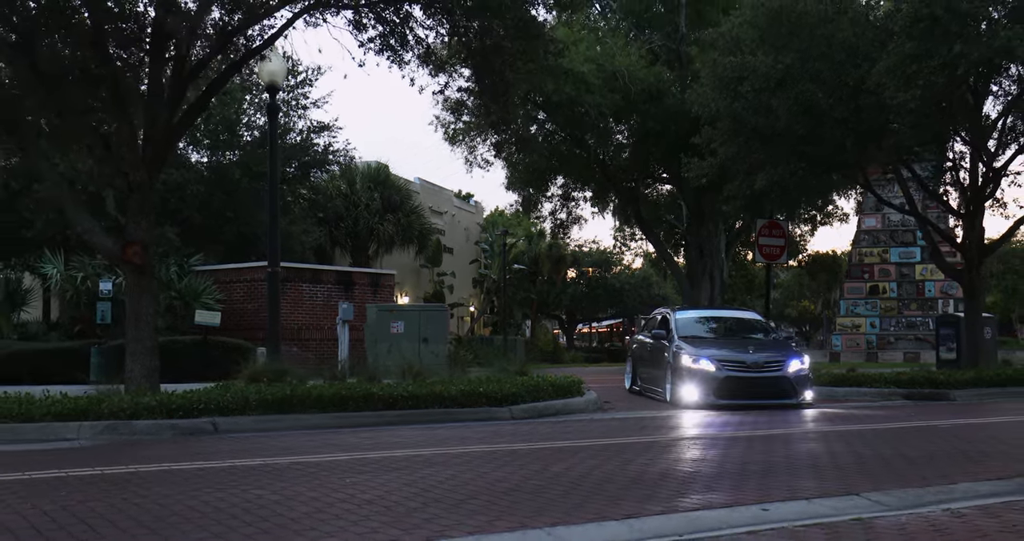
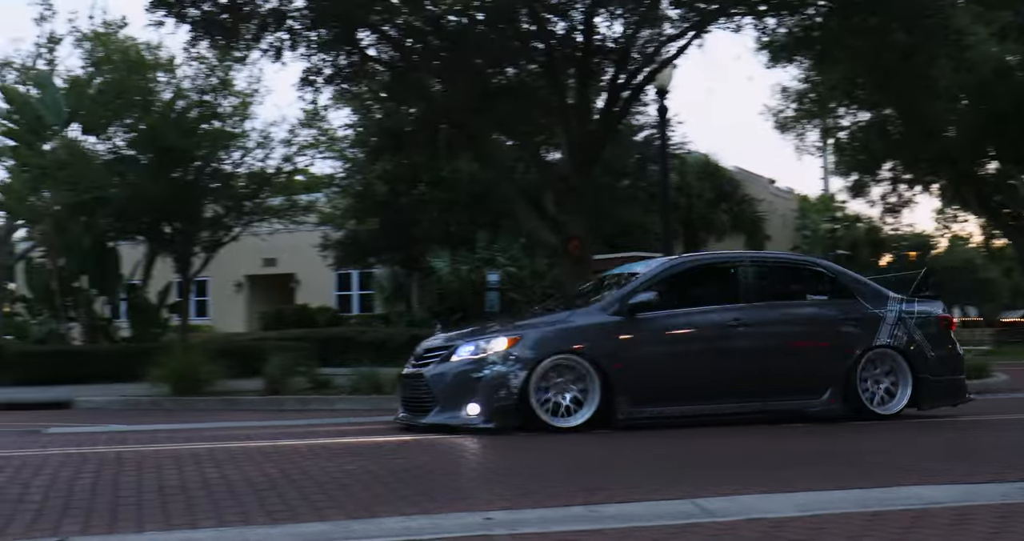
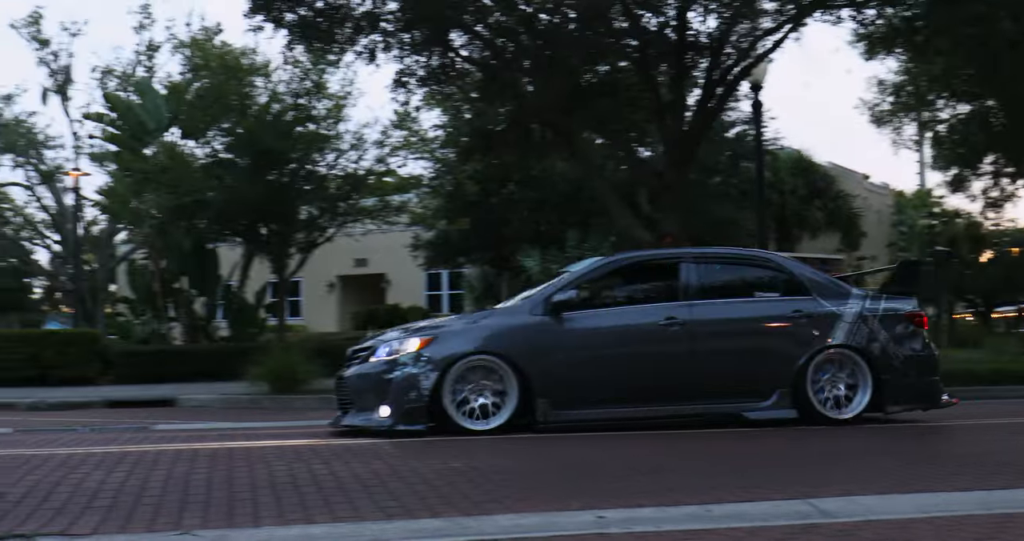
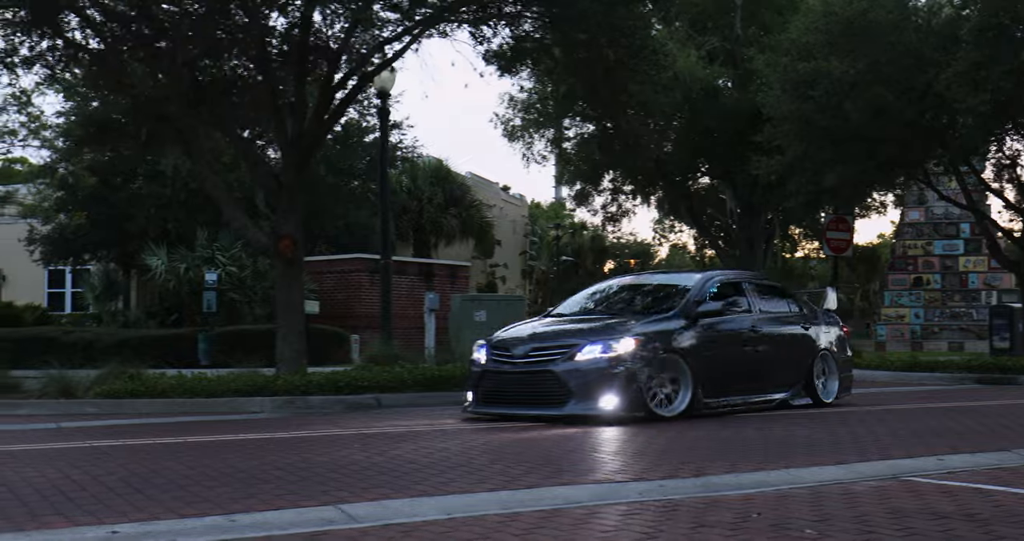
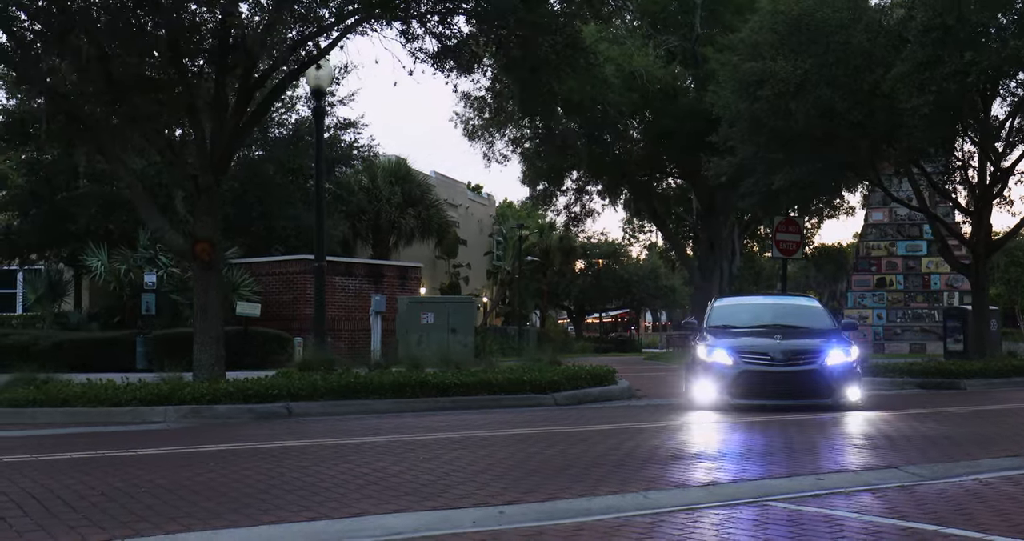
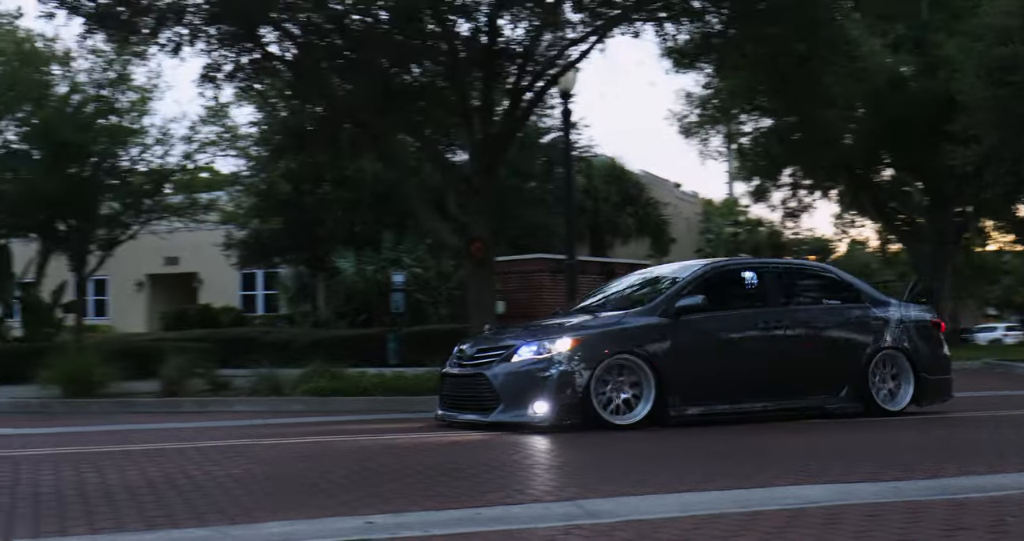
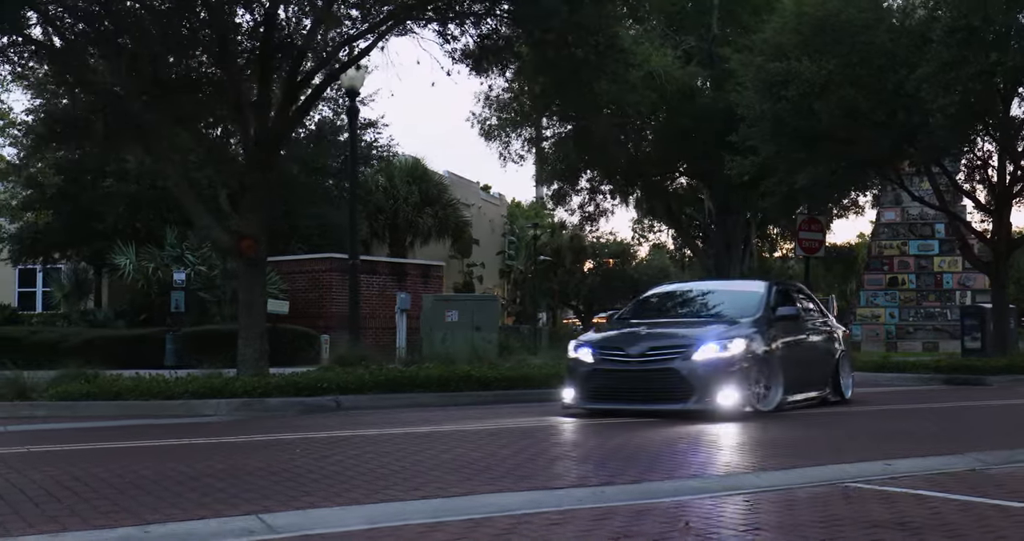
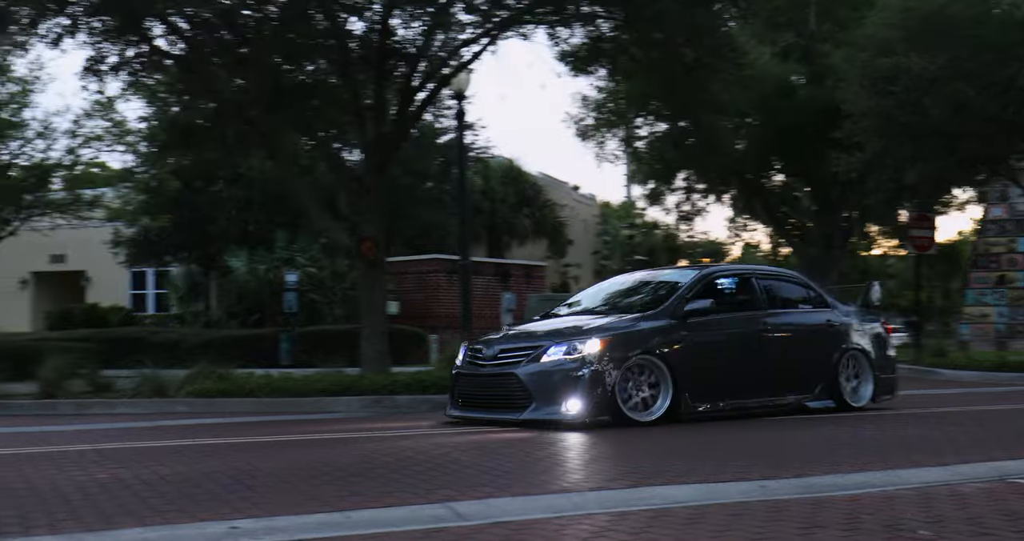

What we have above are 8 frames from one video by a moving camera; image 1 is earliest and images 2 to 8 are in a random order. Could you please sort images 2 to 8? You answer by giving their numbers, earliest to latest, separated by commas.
5, 7, 4, 8, 6, 2, 3
